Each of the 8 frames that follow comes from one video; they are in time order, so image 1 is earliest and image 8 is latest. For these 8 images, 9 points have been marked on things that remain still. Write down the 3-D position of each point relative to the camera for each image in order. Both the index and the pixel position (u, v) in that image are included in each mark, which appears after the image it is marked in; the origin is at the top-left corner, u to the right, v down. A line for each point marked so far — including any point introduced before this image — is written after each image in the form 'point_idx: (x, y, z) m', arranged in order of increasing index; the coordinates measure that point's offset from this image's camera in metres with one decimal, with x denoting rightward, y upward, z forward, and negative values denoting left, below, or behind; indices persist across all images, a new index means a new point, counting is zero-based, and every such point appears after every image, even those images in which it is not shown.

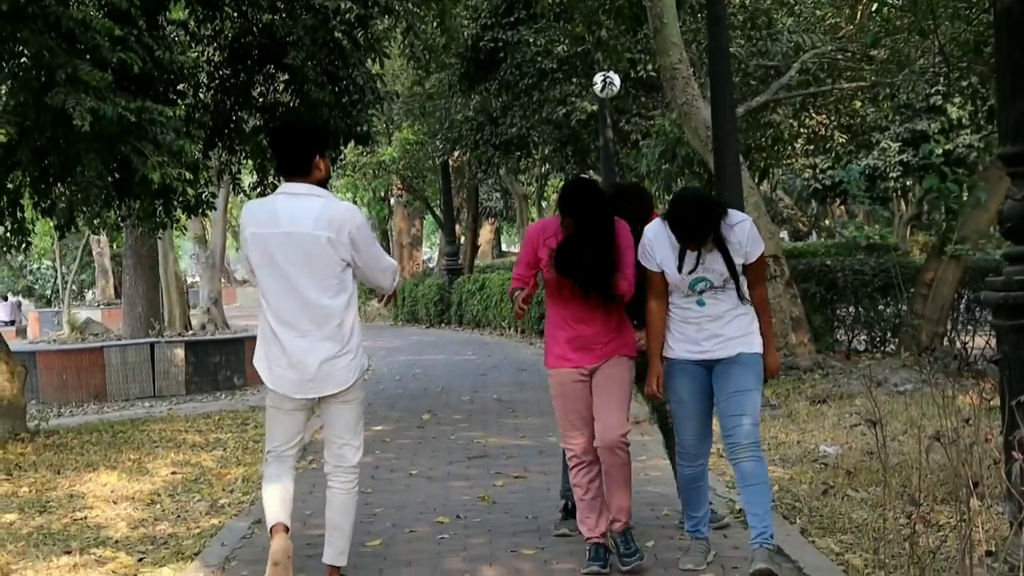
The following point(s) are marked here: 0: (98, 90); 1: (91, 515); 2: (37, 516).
0: (-2.2, +1.0, +5.8) m
1: (-2.1, -1.1, +5.6) m
2: (-2.4, -1.1, +5.5) m
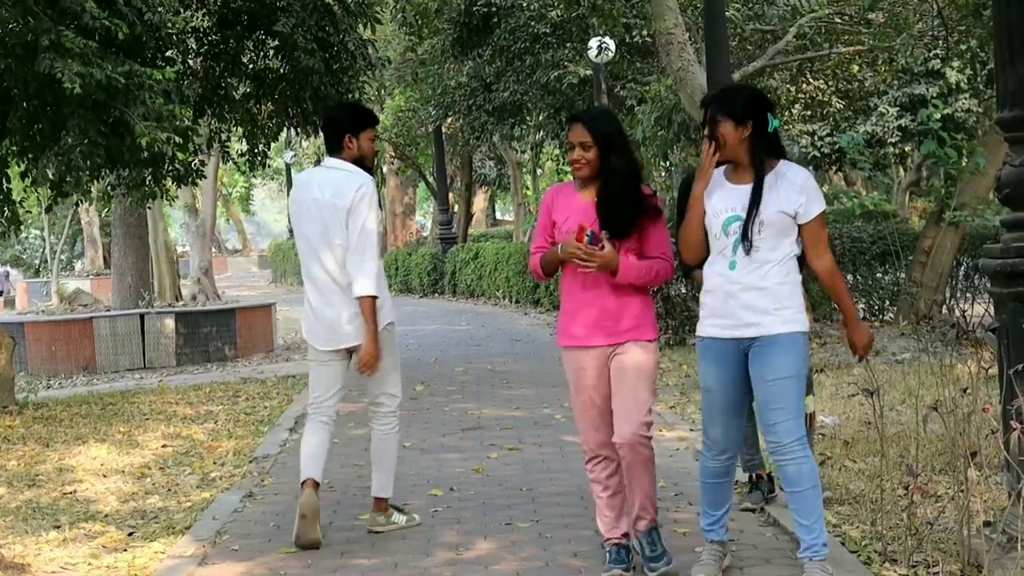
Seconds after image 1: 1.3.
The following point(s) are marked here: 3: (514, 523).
0: (-2.2, +1.2, +5.8) m
1: (-2.1, -1.0, +5.5) m
2: (-2.4, -1.0, +5.5) m
3: (0.0, -1.1, +5.3) m
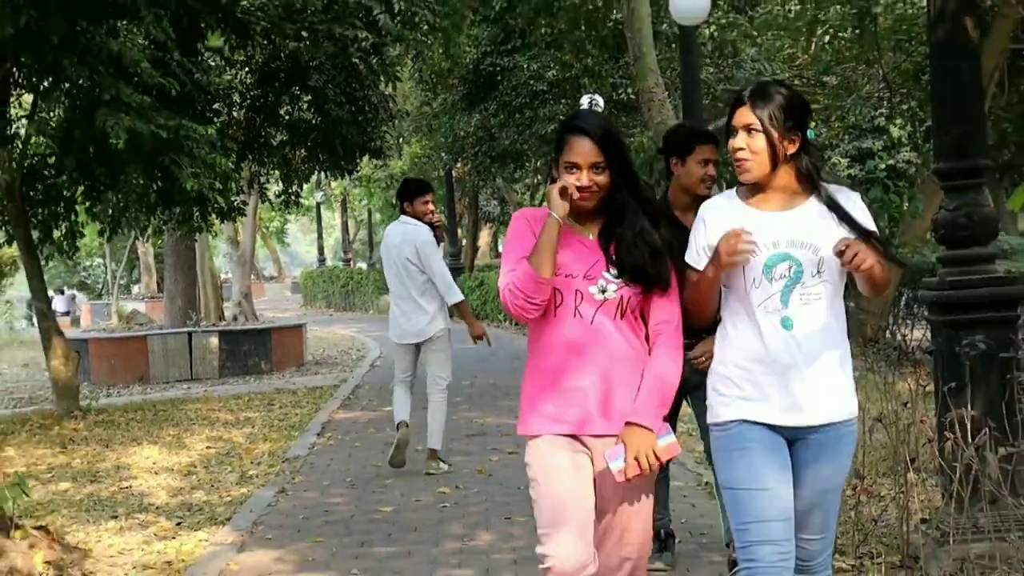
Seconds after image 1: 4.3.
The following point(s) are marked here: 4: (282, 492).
0: (-2.2, +1.1, +6.5) m
1: (-2.1, -1.1, +6.3) m
2: (-2.4, -1.1, +6.3) m
3: (0.0, -1.2, +6.0) m
4: (-1.3, -1.1, +6.2) m
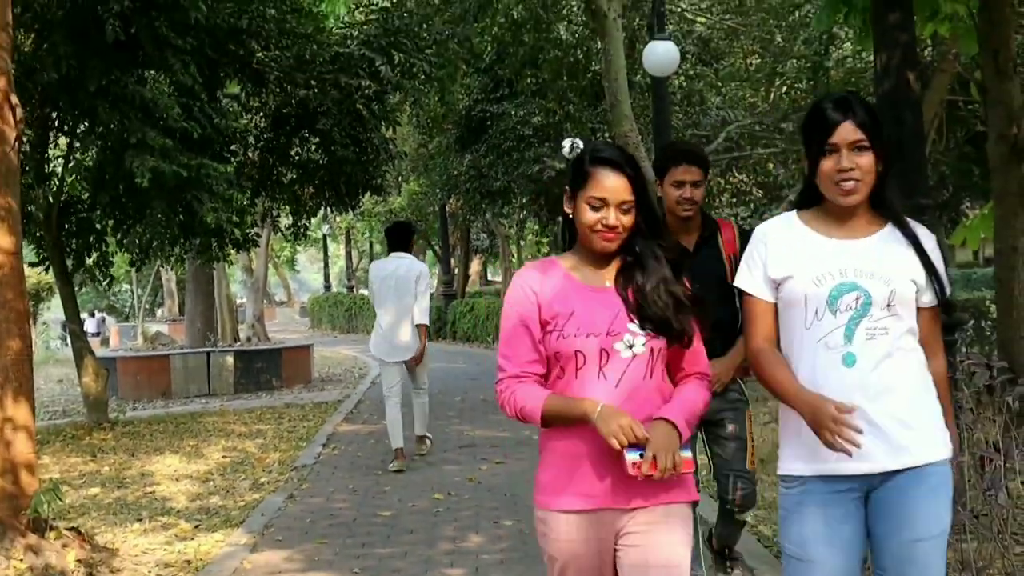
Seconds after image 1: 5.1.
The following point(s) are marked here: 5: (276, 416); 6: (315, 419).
0: (-2.3, +0.9, +7.2) m
1: (-2.2, -1.3, +6.9) m
2: (-2.5, -1.3, +6.9) m
3: (-0.1, -1.4, +6.7) m
4: (-1.4, -1.3, +6.8) m
5: (-2.0, -1.1, +9.1) m
6: (-1.6, -1.1, +8.9) m
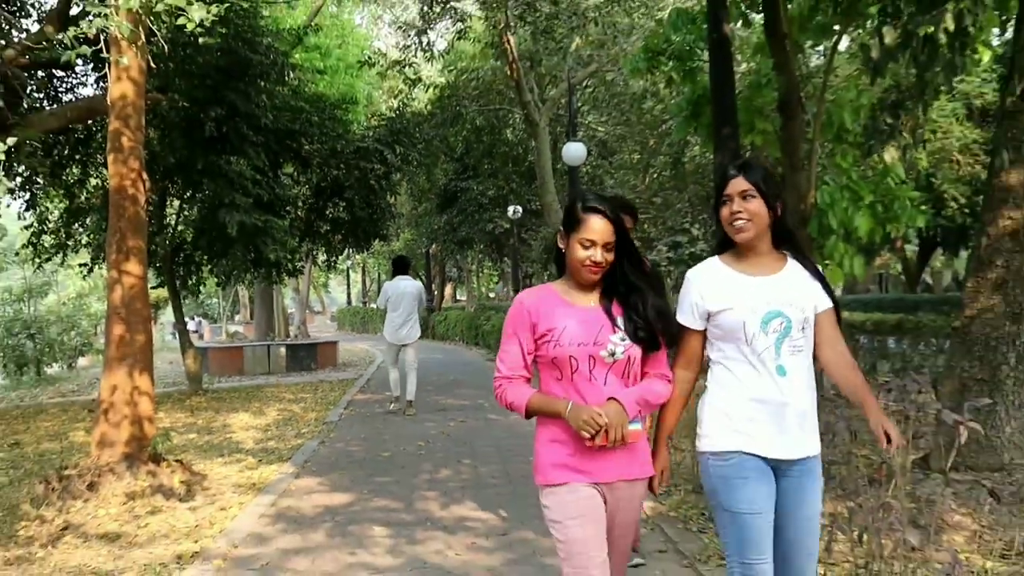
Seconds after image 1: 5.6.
0: (-2.6, +0.8, +10.5) m
1: (-2.6, -1.4, +10.2) m
2: (-2.8, -1.4, +10.2) m
3: (-0.5, -1.5, +10.0) m
4: (-1.7, -1.4, +10.1) m
5: (-2.3, -1.2, +12.4) m
6: (-2.0, -1.2, +12.2) m
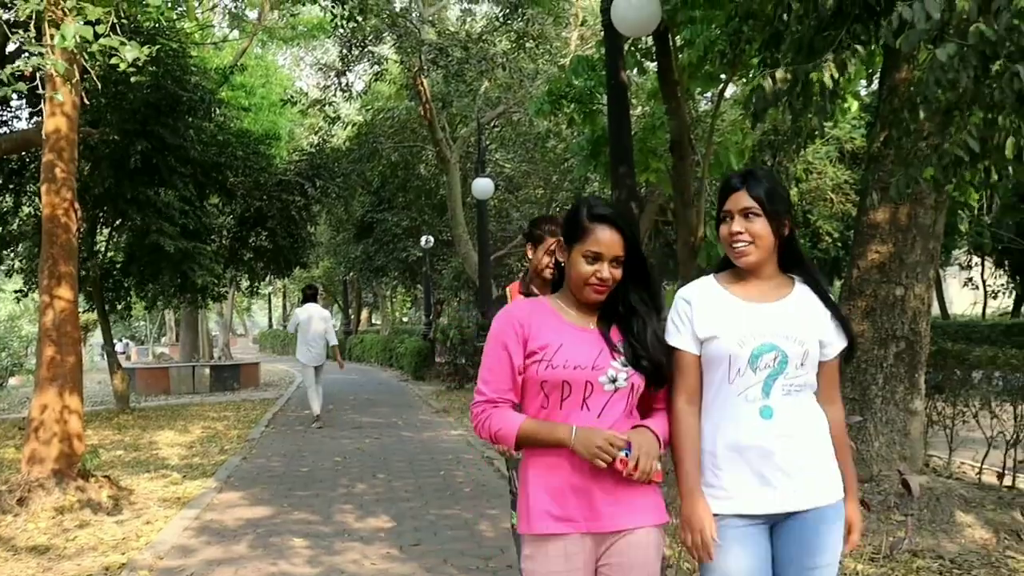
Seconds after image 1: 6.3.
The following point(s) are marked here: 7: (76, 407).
0: (-3.5, +0.6, +11.1) m
1: (-3.4, -1.6, +10.8) m
2: (-3.7, -1.6, +10.7) m
3: (-1.3, -1.8, +10.6) m
4: (-2.6, -1.7, +10.7) m
5: (-3.3, -1.5, +12.9) m
6: (-2.9, -1.4, +12.8) m
7: (-4.1, -1.1, +10.5) m
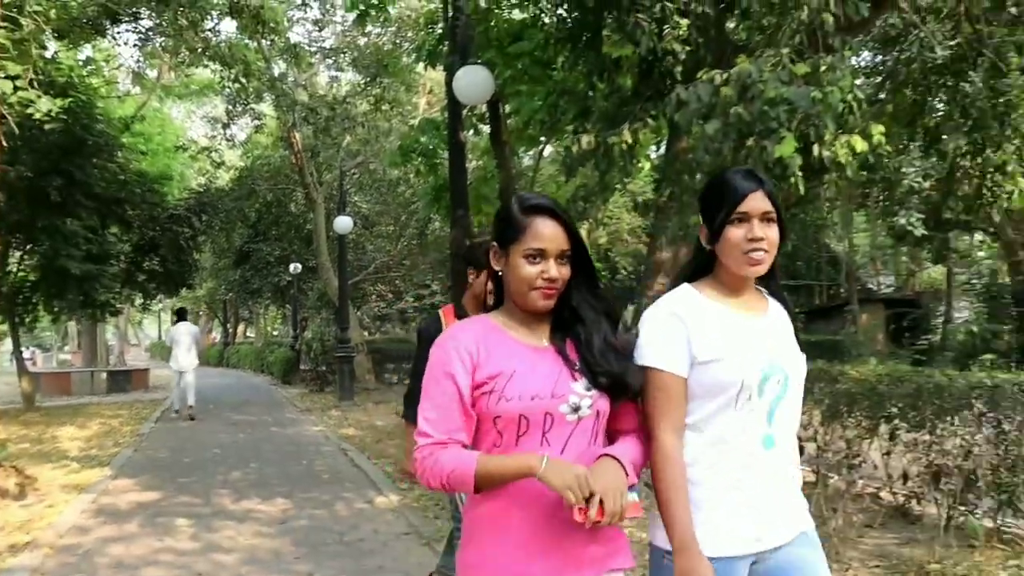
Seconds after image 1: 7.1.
0: (-5.1, +0.4, +12.9) m
1: (-5.1, -1.8, +12.5) m
2: (-5.4, -1.8, +12.5) m
3: (-3.0, -2.0, +12.6) m
4: (-4.3, -1.8, +12.5) m
5: (-5.2, -1.7, +14.7) m
6: (-4.8, -1.7, +14.6) m
7: (-5.8, -1.3, +12.2) m
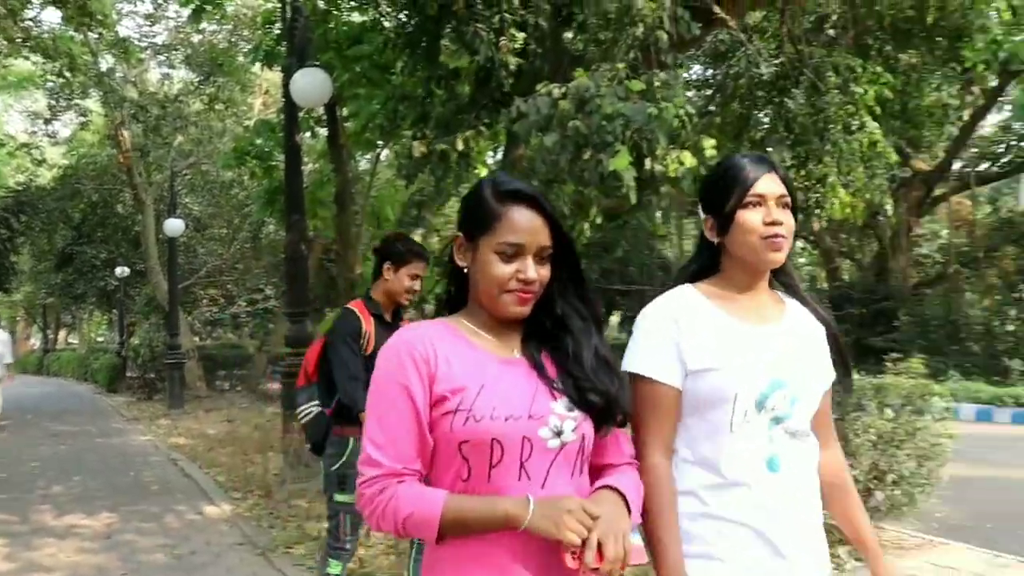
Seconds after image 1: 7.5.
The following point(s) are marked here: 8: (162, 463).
0: (-7.0, +0.3, +12.1) m
1: (-6.9, -1.8, +11.7) m
2: (-7.1, -1.8, +11.6) m
3: (-4.8, -2.0, +12.0) m
4: (-6.0, -1.9, +11.8) m
5: (-7.3, -1.7, +13.8) m
6: (-6.9, -1.7, +13.8) m
7: (-7.5, -1.3, +11.3) m
8: (-4.2, -2.1, +13.4) m
